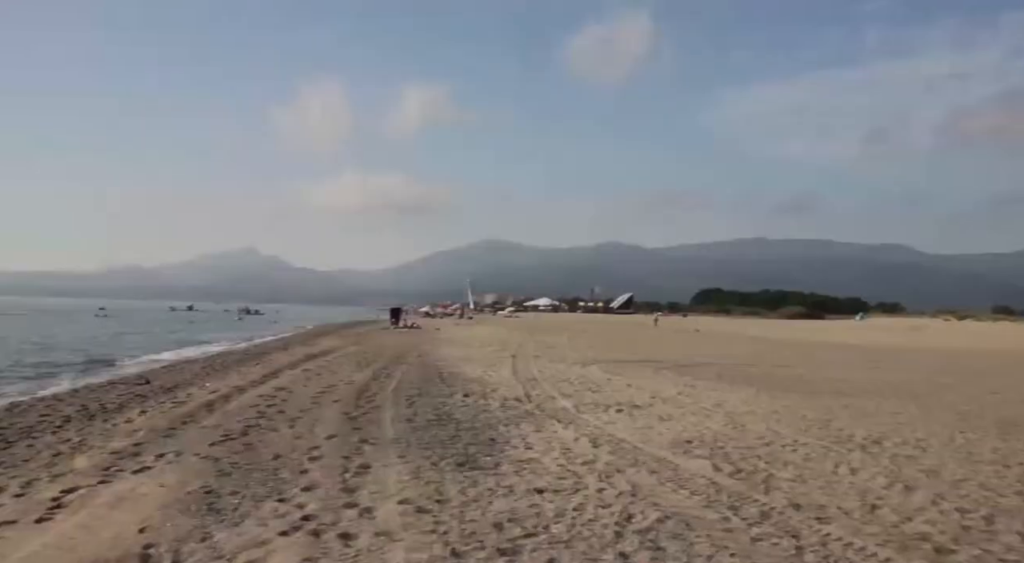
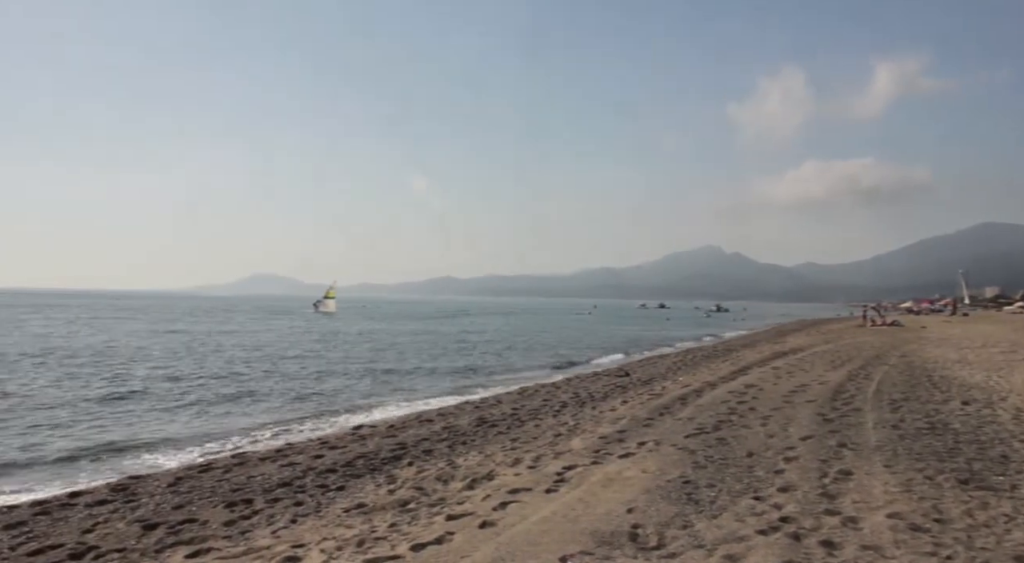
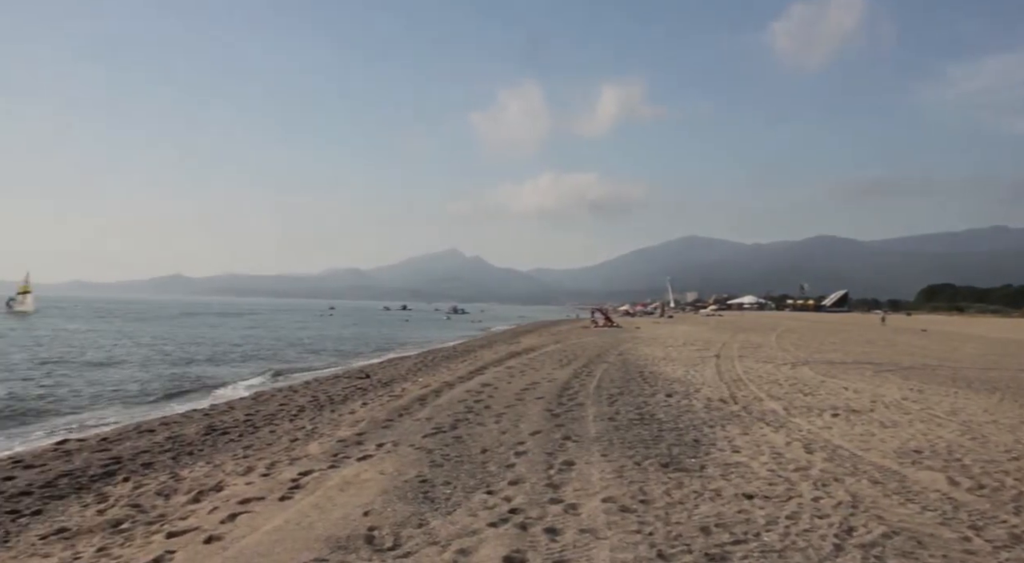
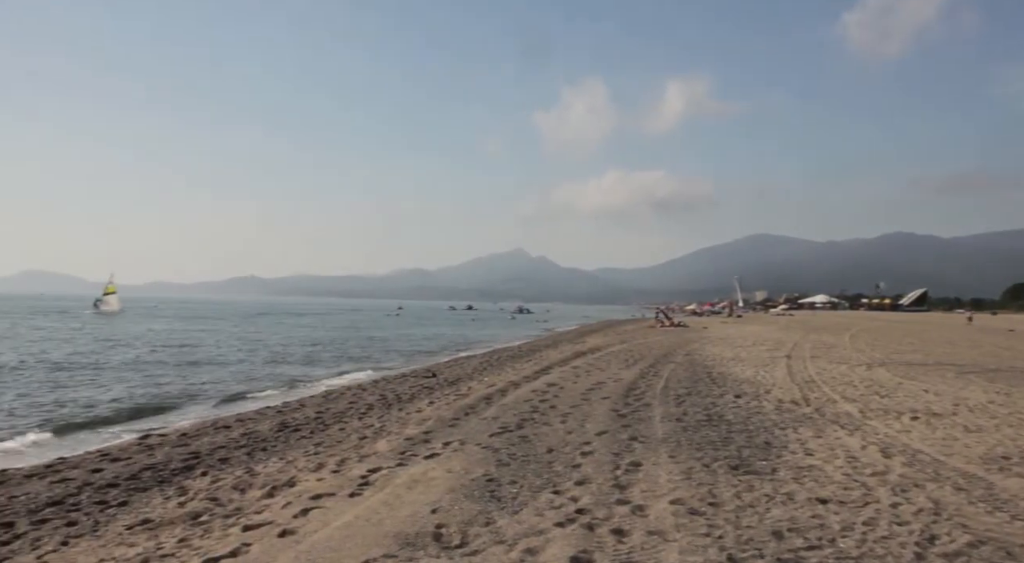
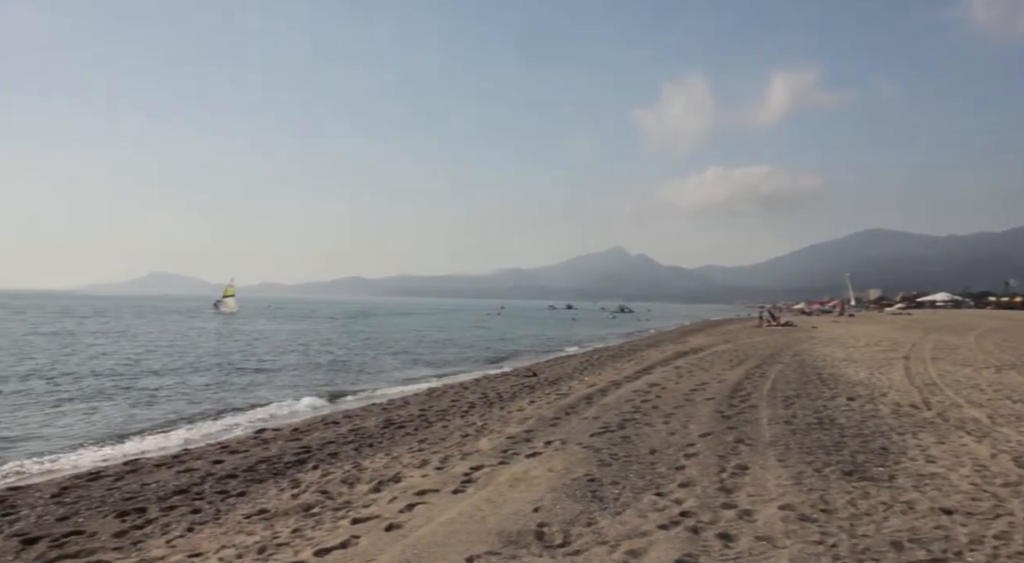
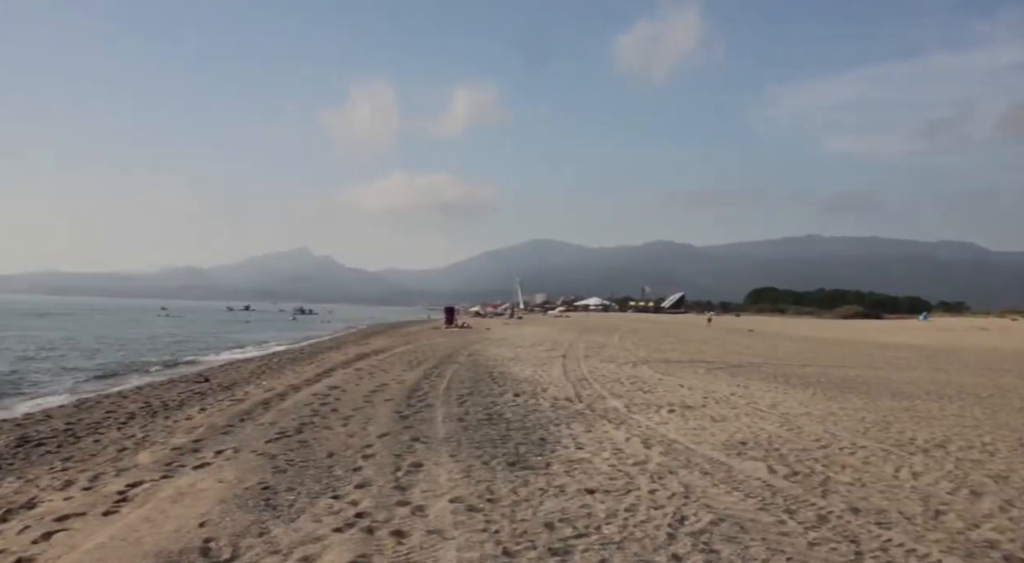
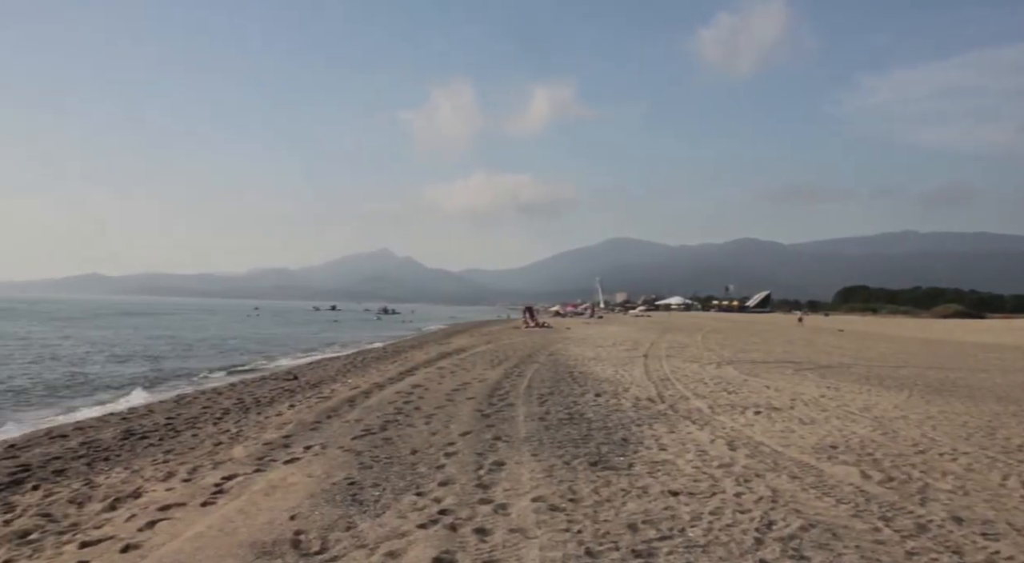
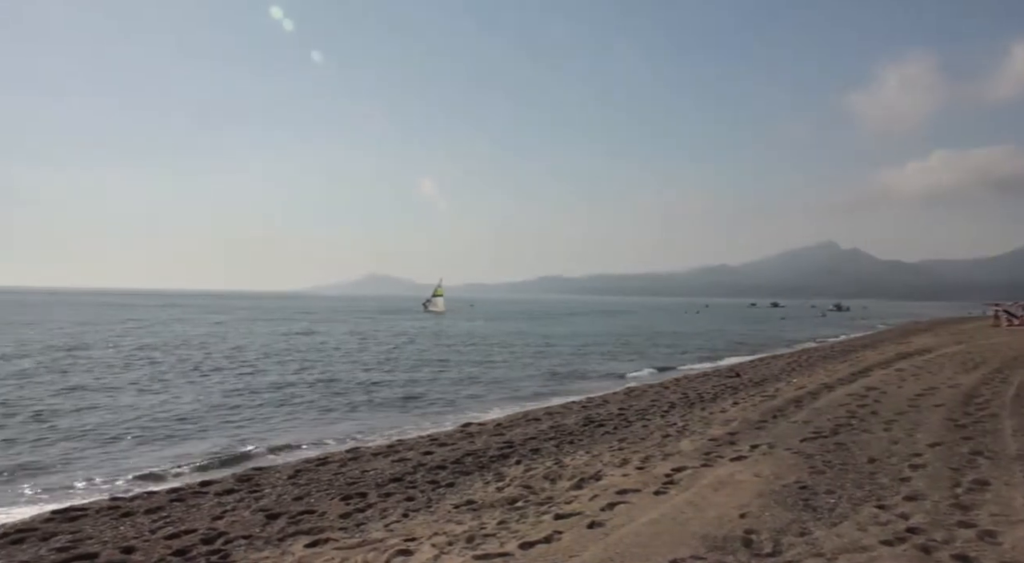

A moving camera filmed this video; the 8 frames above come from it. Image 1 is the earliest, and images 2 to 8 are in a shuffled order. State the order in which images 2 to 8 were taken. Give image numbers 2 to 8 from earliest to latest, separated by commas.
6, 7, 3, 4, 5, 2, 8
